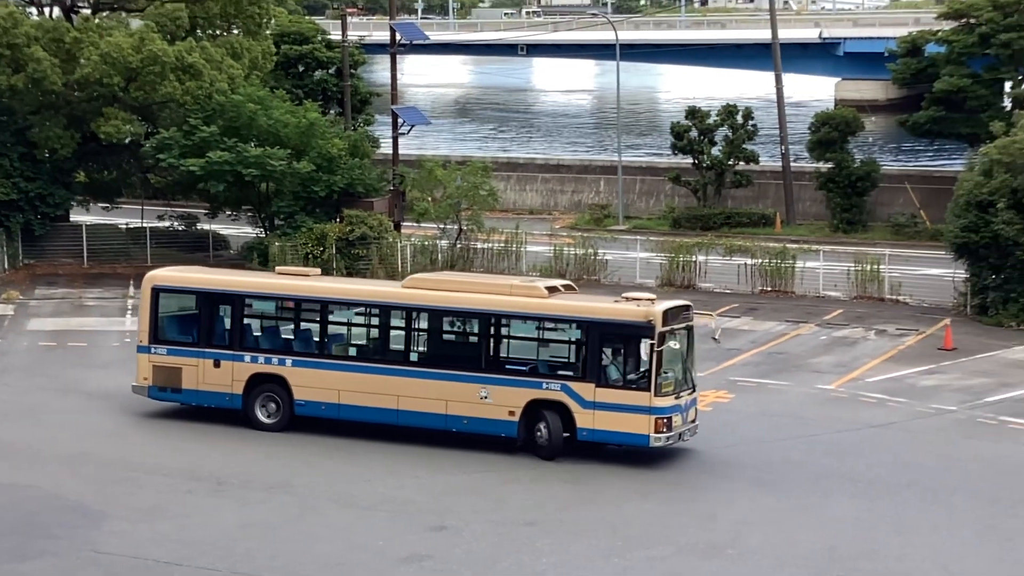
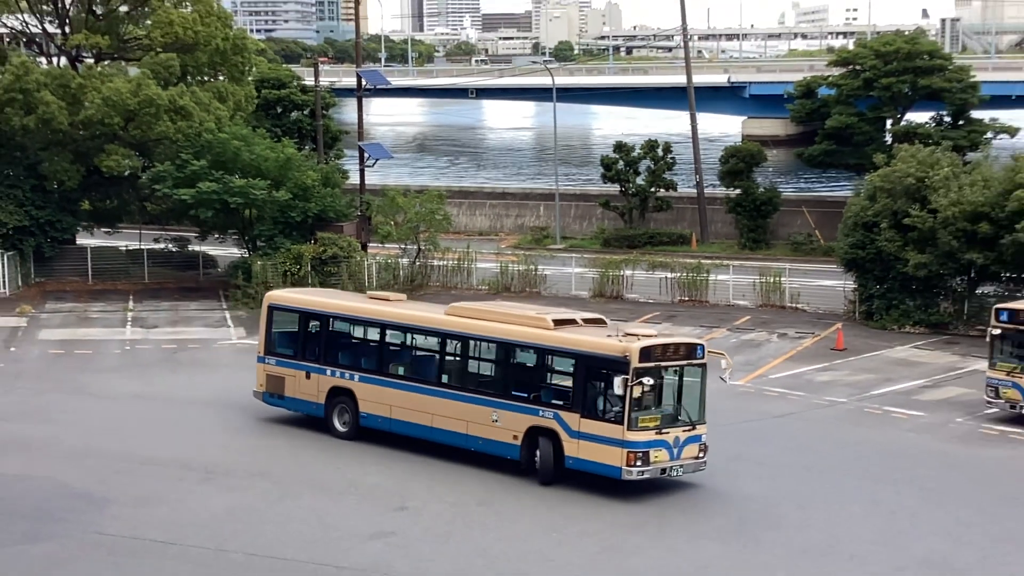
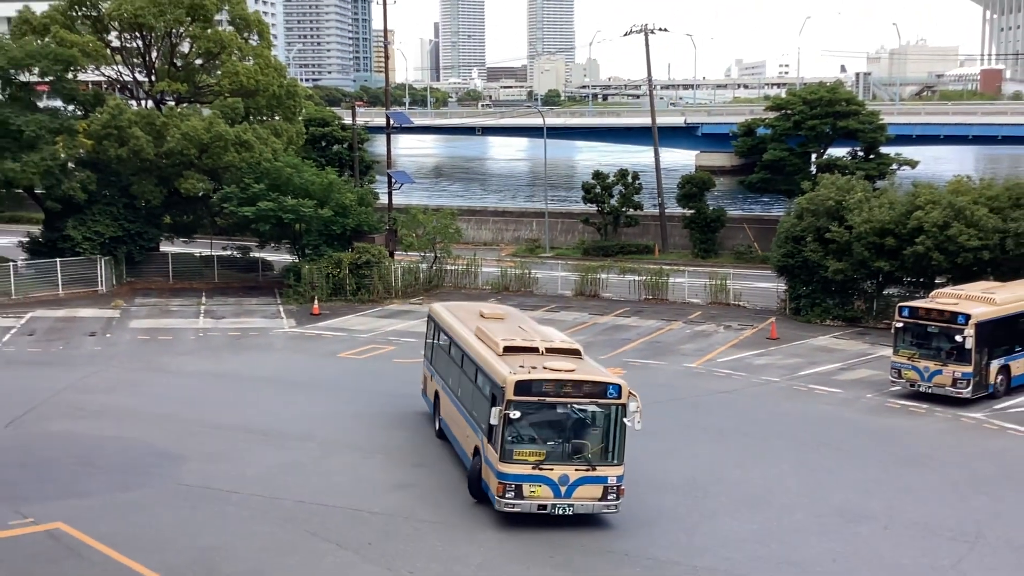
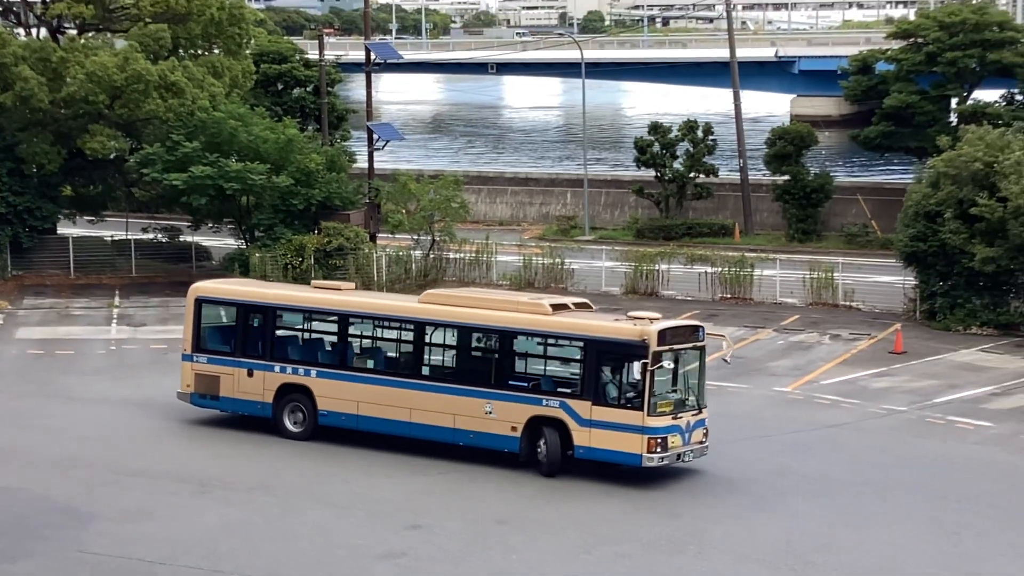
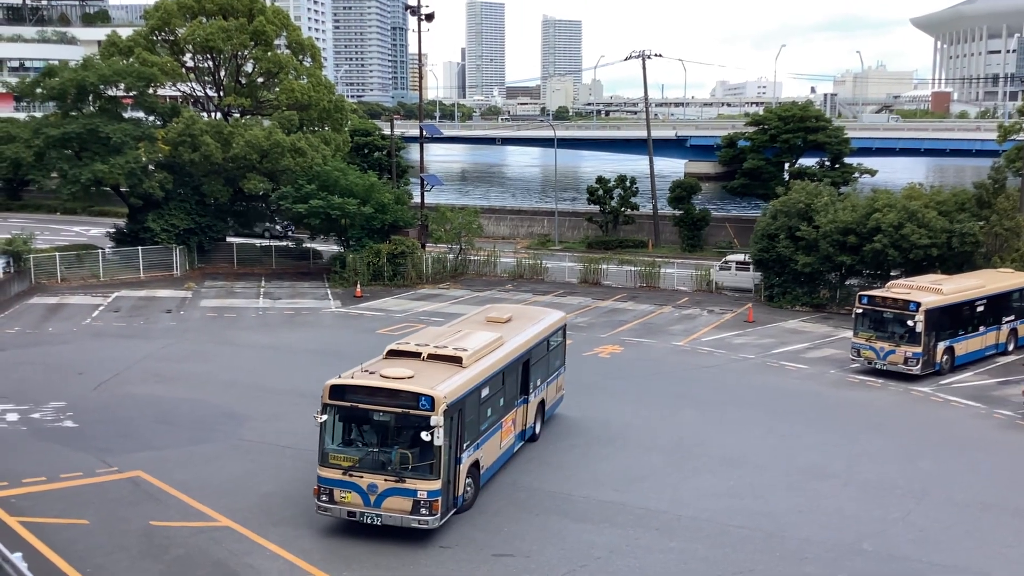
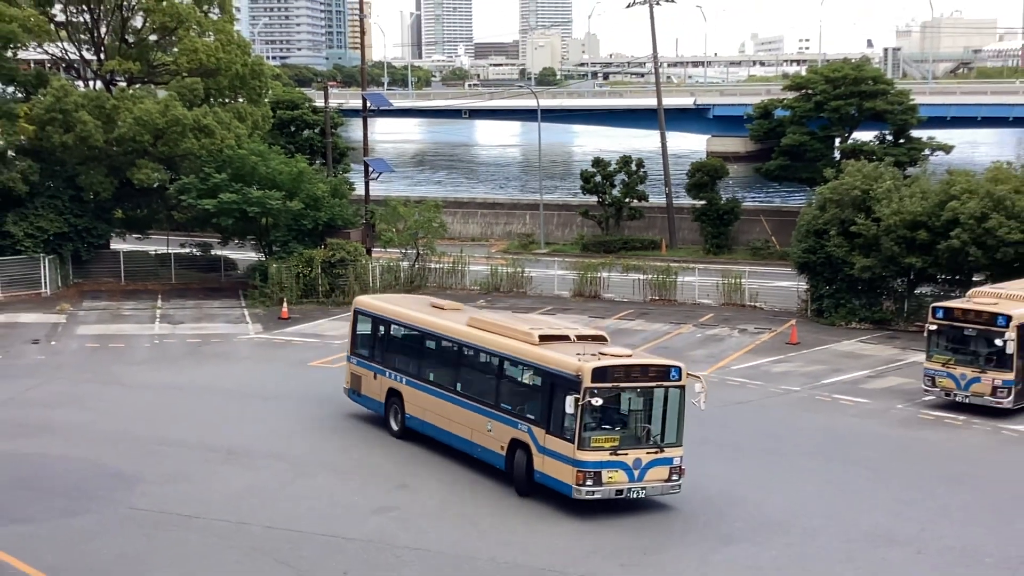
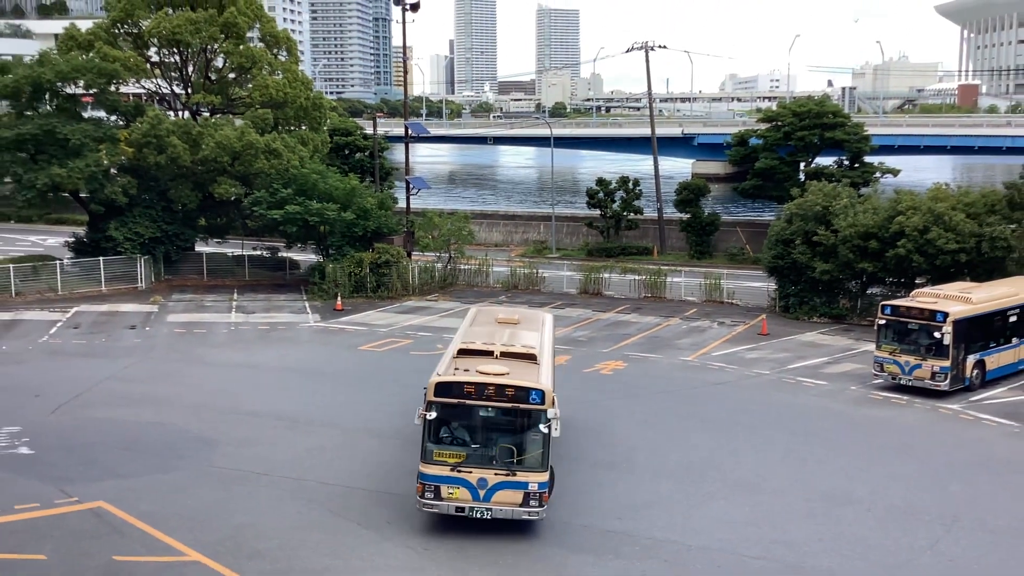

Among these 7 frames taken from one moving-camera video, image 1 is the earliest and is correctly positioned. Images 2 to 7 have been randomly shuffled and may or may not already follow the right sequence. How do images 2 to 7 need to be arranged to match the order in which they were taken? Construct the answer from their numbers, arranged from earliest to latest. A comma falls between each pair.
4, 2, 6, 3, 7, 5
